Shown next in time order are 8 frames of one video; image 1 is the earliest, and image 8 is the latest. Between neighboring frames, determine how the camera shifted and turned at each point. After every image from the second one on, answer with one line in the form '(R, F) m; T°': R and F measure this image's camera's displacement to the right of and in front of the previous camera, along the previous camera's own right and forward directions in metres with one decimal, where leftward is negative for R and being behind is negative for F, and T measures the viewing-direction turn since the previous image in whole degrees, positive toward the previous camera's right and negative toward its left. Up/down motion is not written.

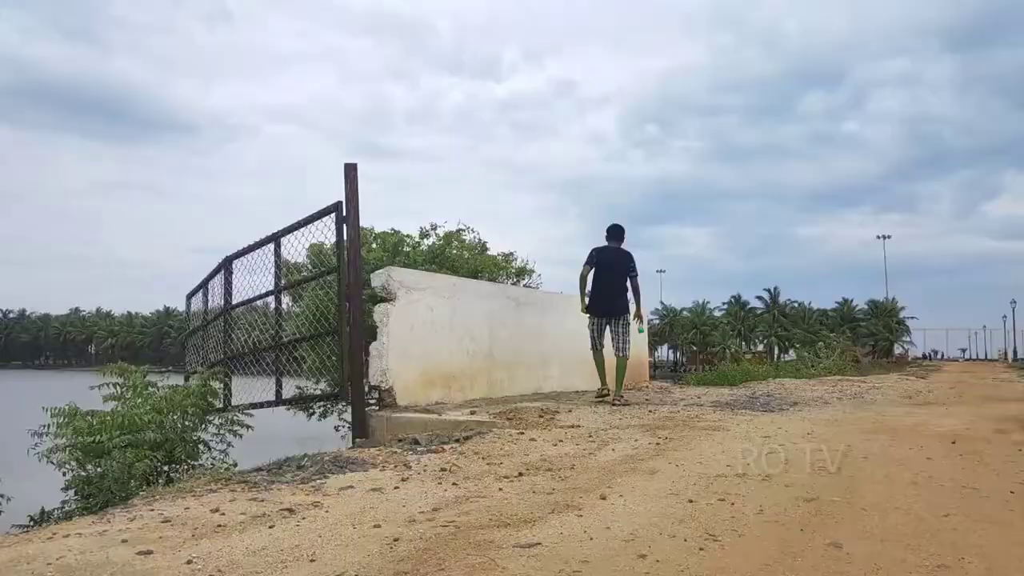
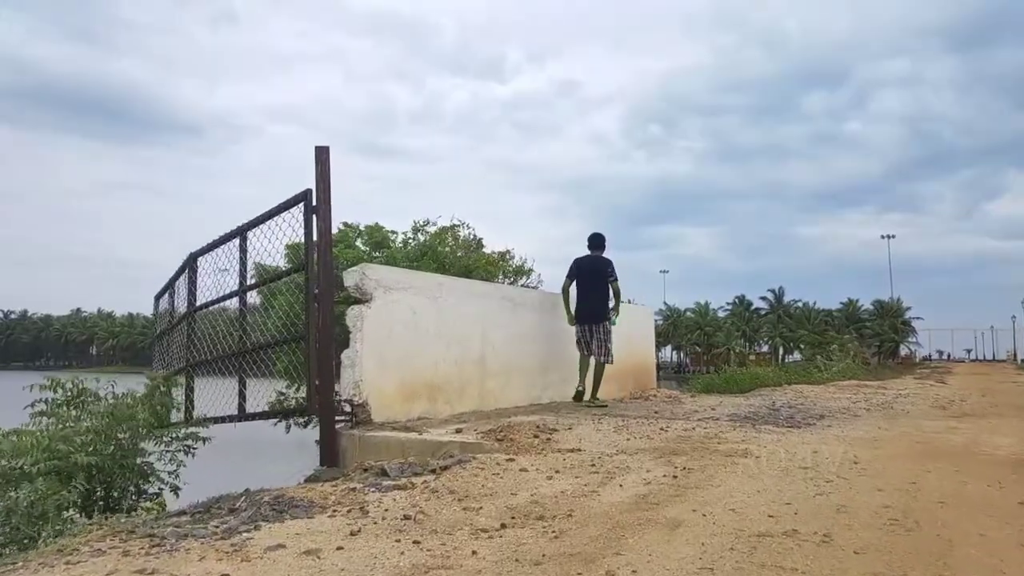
(+0.1, +0.8) m; 0°
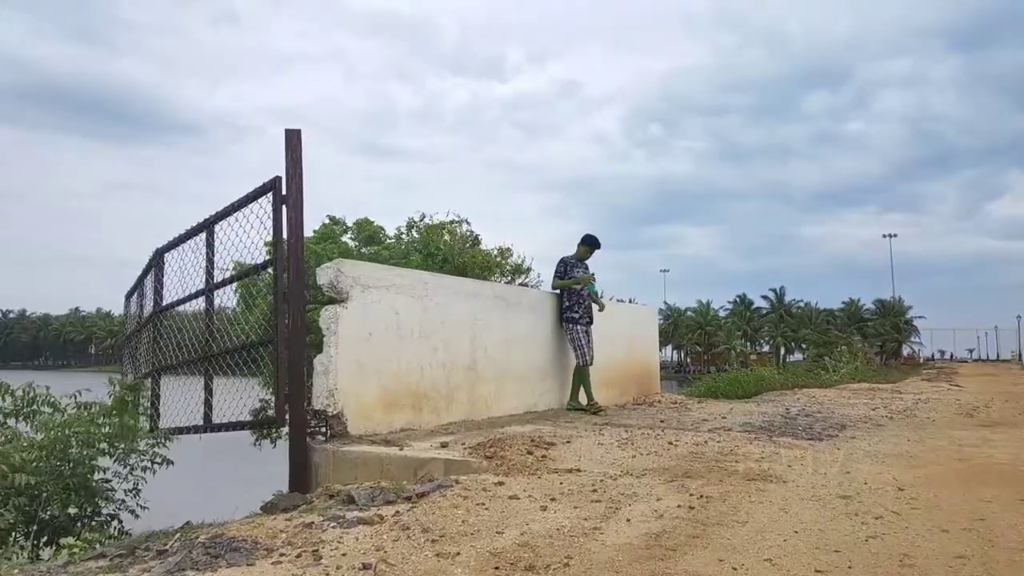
(+0.1, +0.5) m; 0°
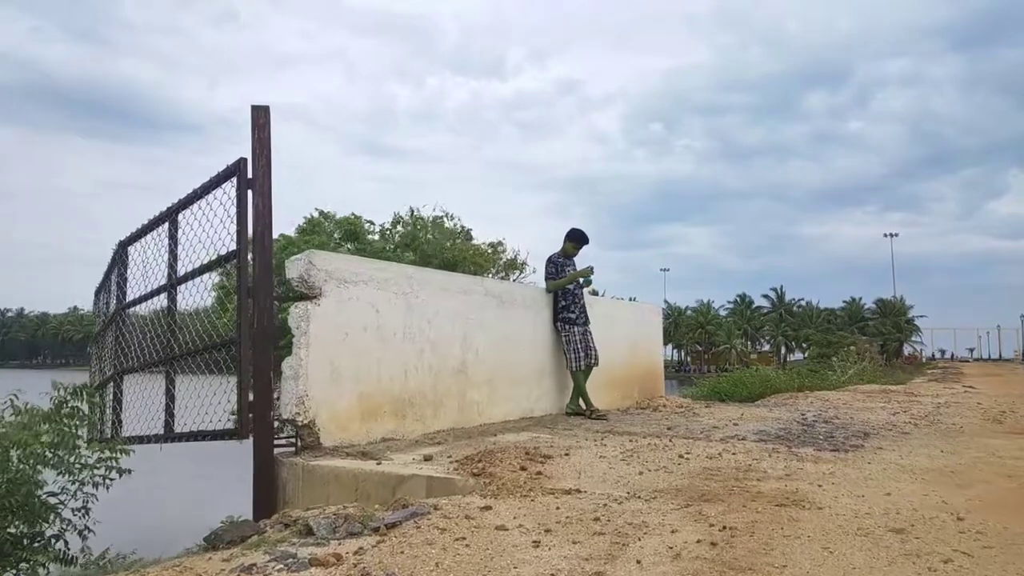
(0.0, +0.5) m; 0°
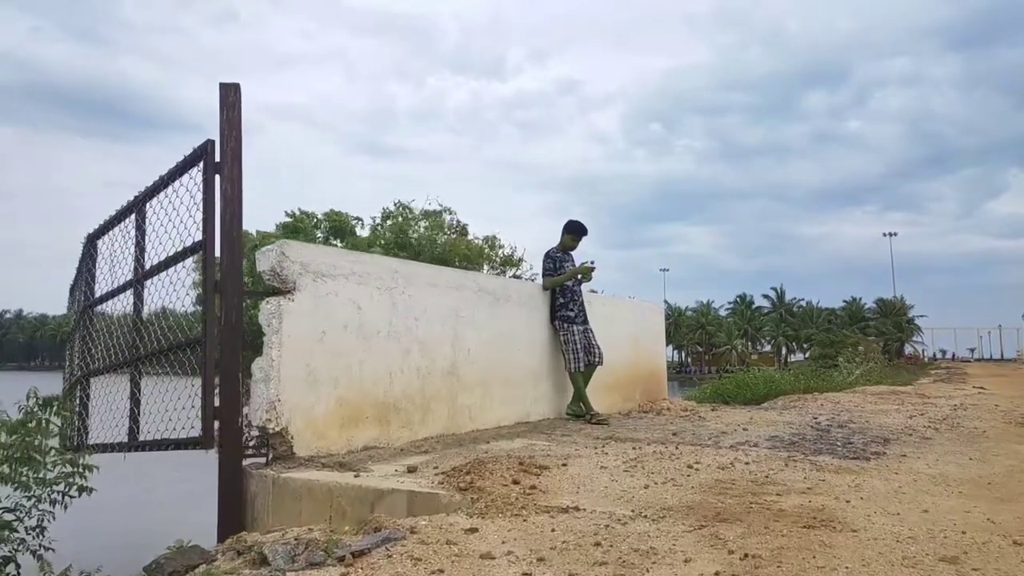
(0.0, +0.4) m; 0°
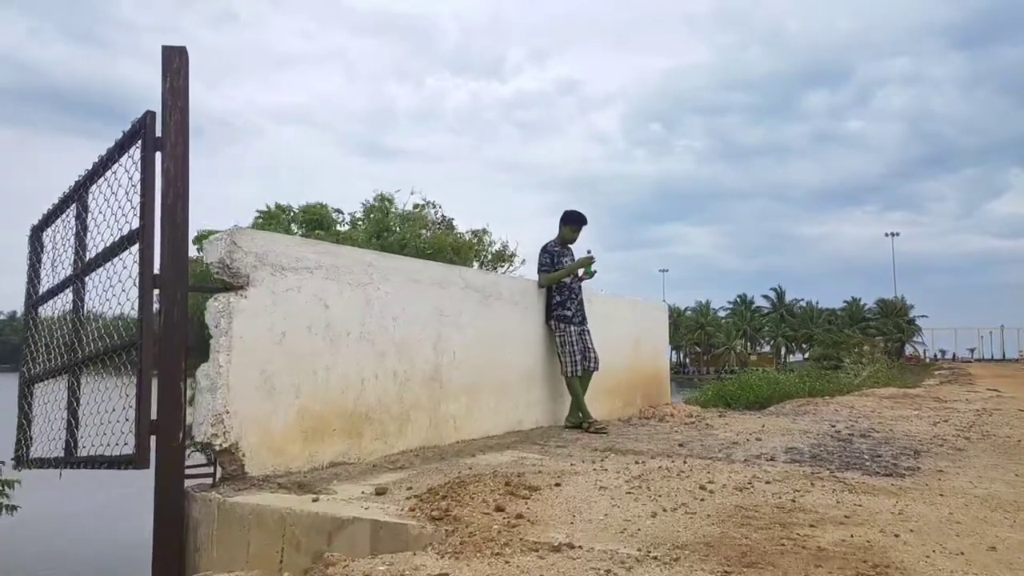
(+0.1, +0.5) m; 0°
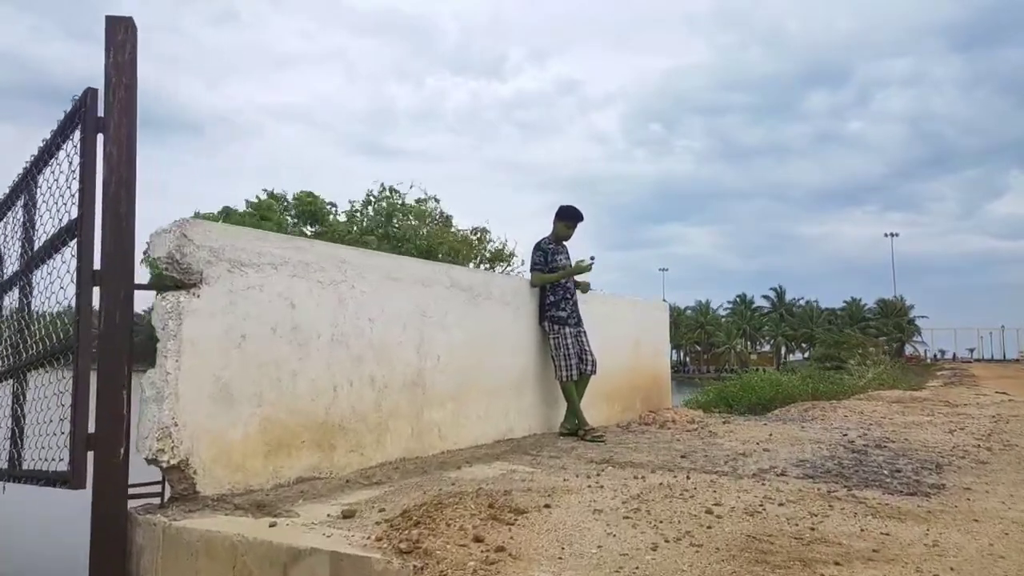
(+0.1, +0.4) m; 0°
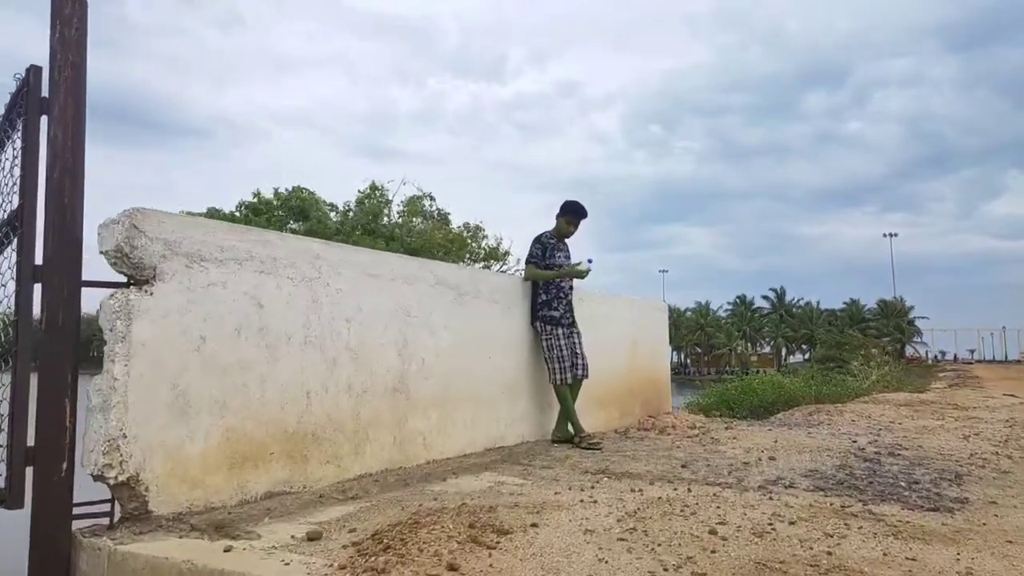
(+0.1, +0.3) m; 0°
